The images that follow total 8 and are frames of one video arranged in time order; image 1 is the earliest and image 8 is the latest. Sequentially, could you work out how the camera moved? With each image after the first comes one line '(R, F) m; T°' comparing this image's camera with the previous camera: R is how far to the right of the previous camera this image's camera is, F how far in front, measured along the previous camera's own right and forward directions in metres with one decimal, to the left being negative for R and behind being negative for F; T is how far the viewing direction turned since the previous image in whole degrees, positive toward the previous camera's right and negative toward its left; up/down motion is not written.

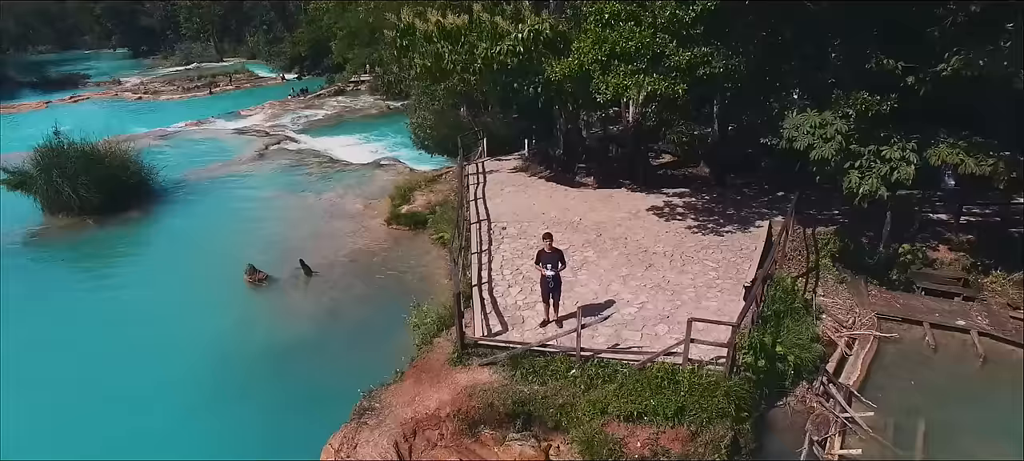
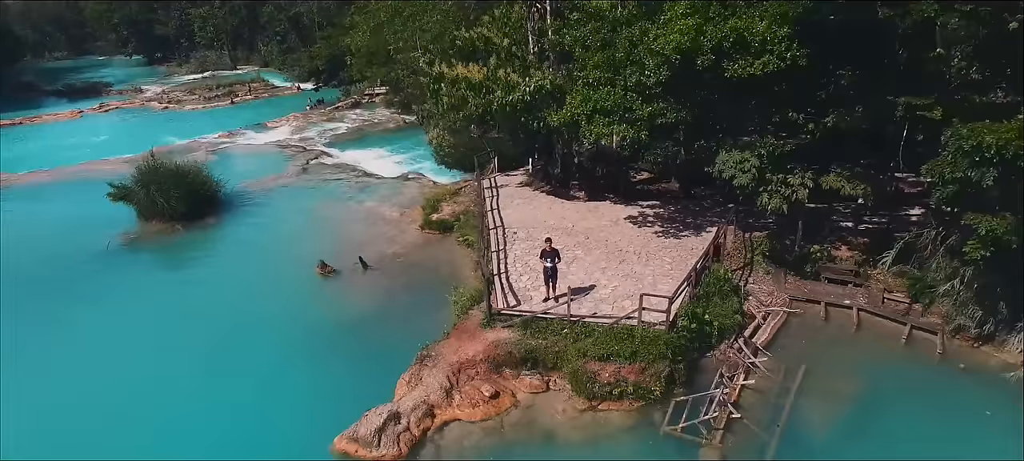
(-0.2, -3.5) m; 0°
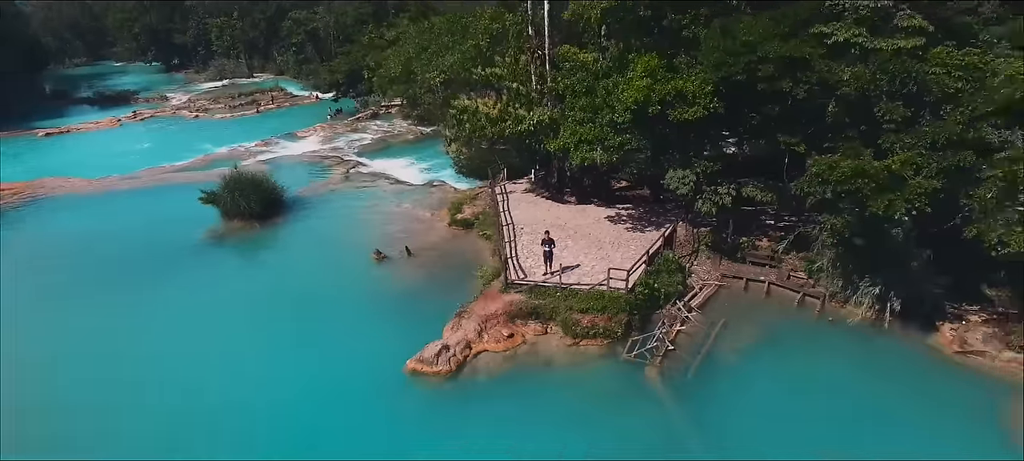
(-0.3, -4.9) m; 0°
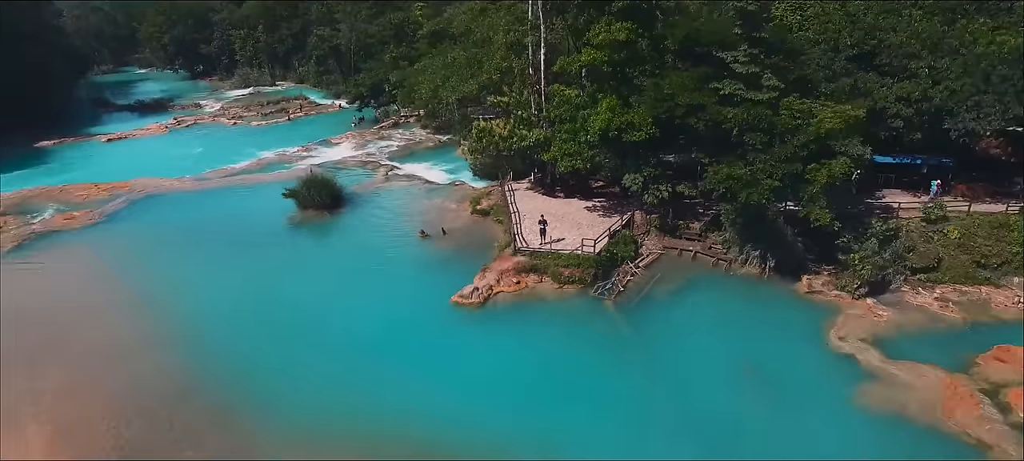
(-0.3, -7.7) m; 0°
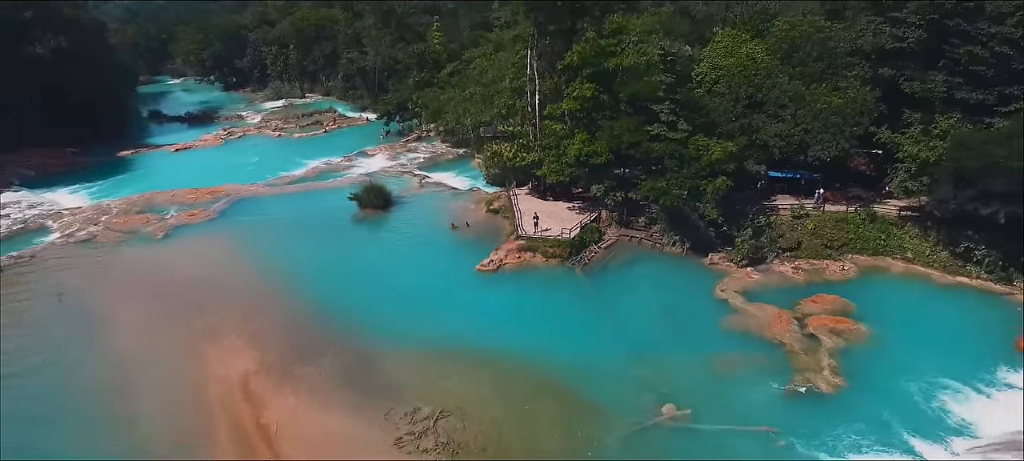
(0.0, -11.2) m; 0°
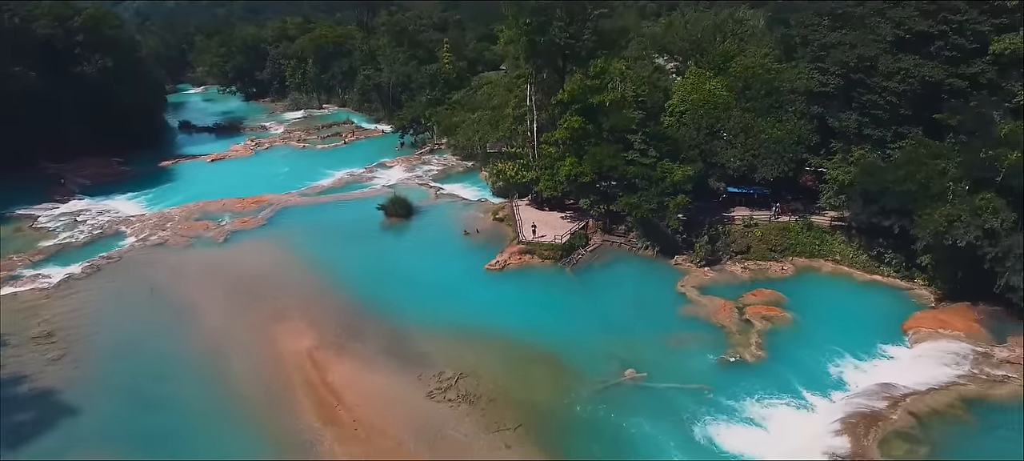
(+0.1, -7.5) m; 0°
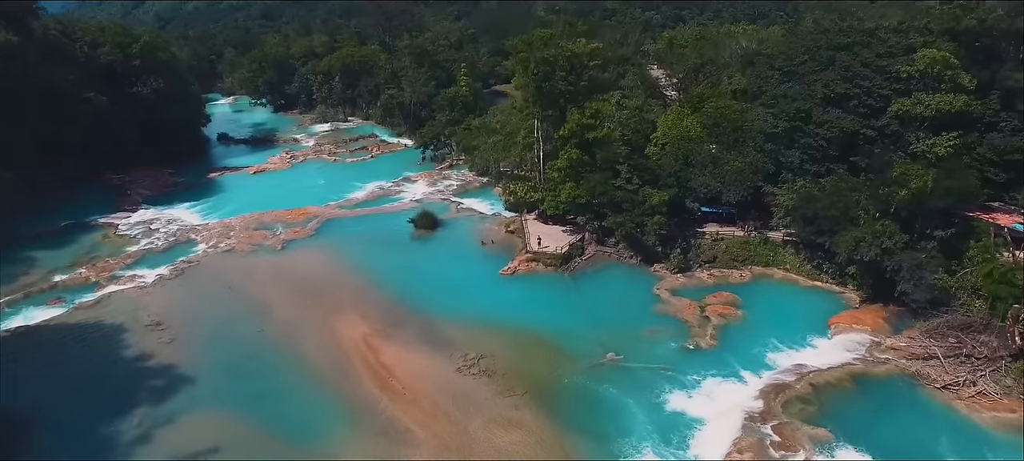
(+0.1, -9.0) m; -1°
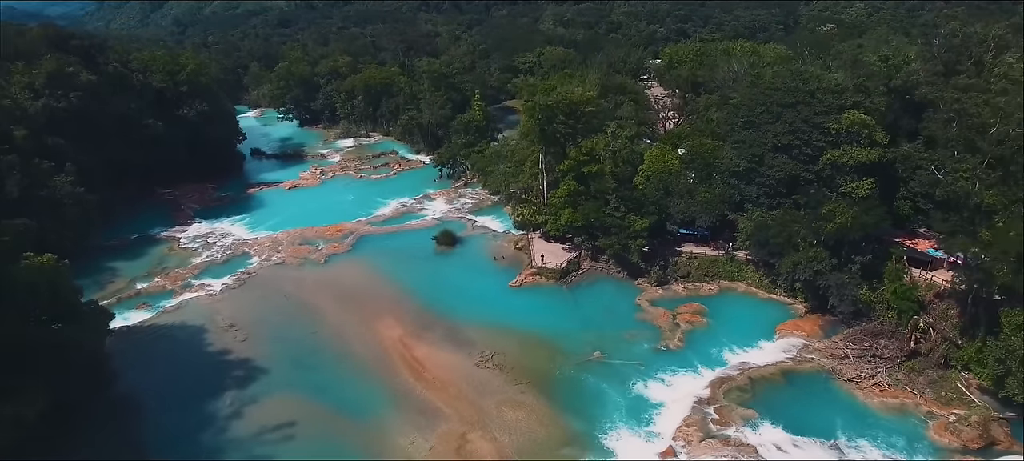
(+0.1, -9.7) m; -1°
